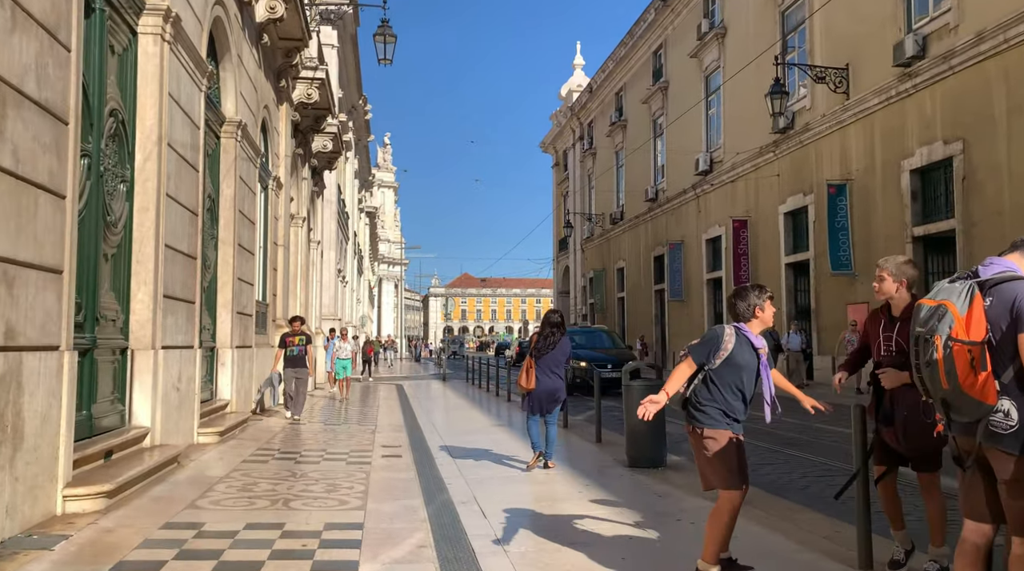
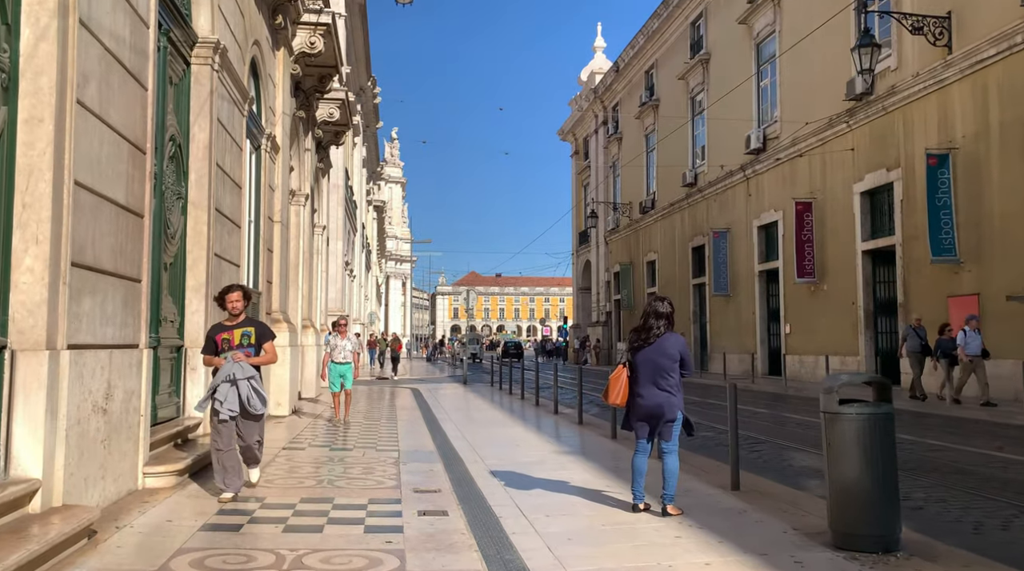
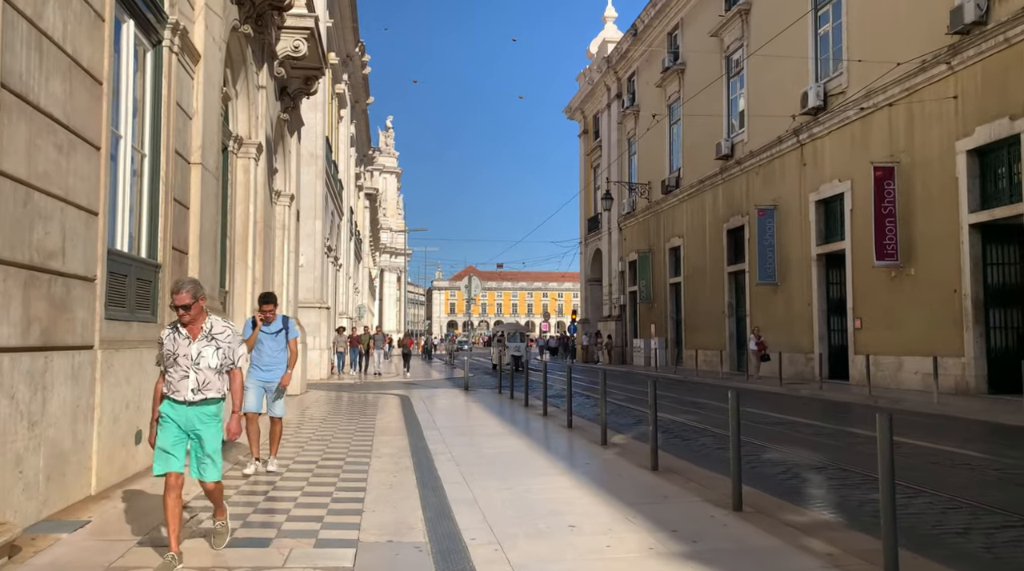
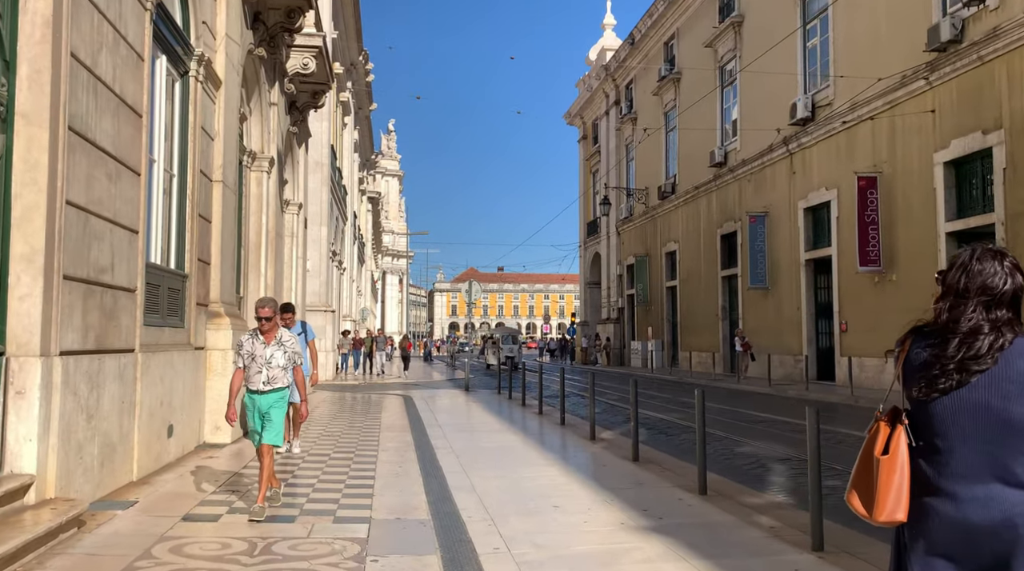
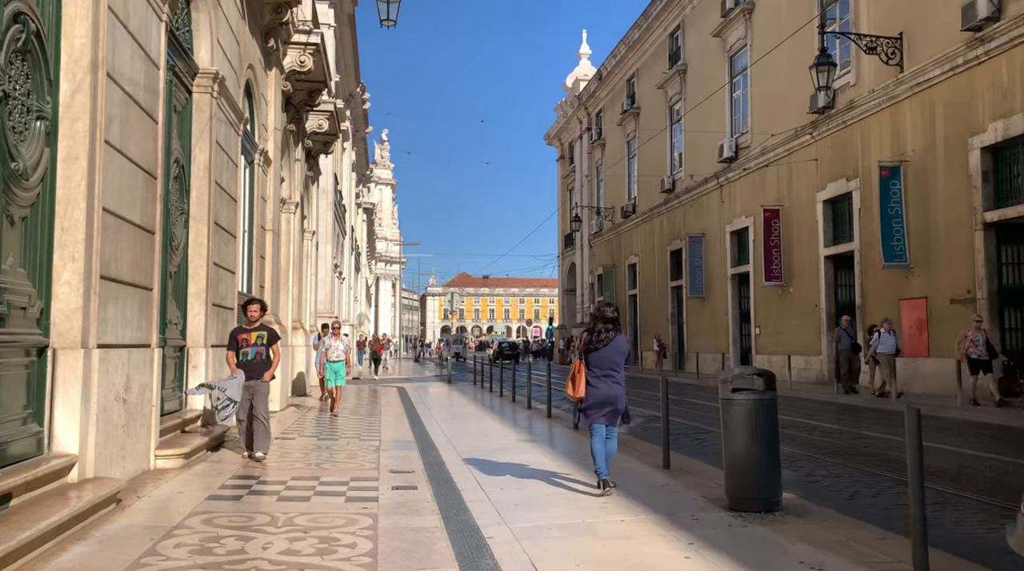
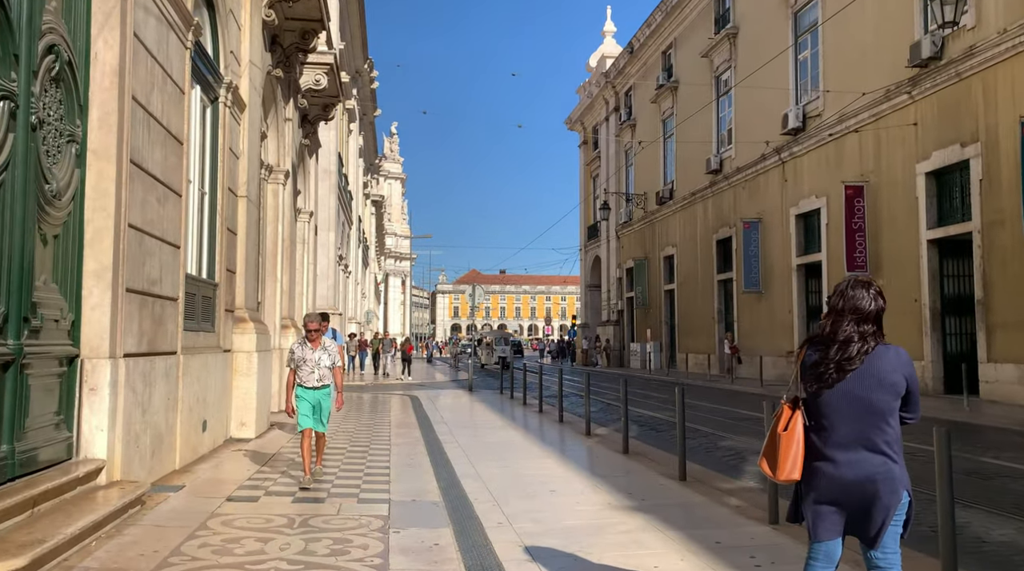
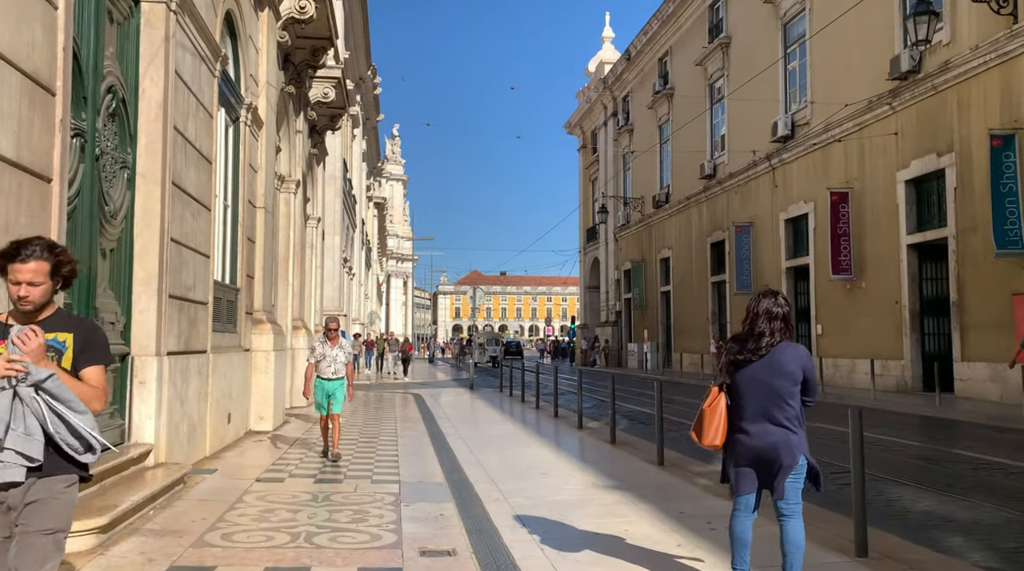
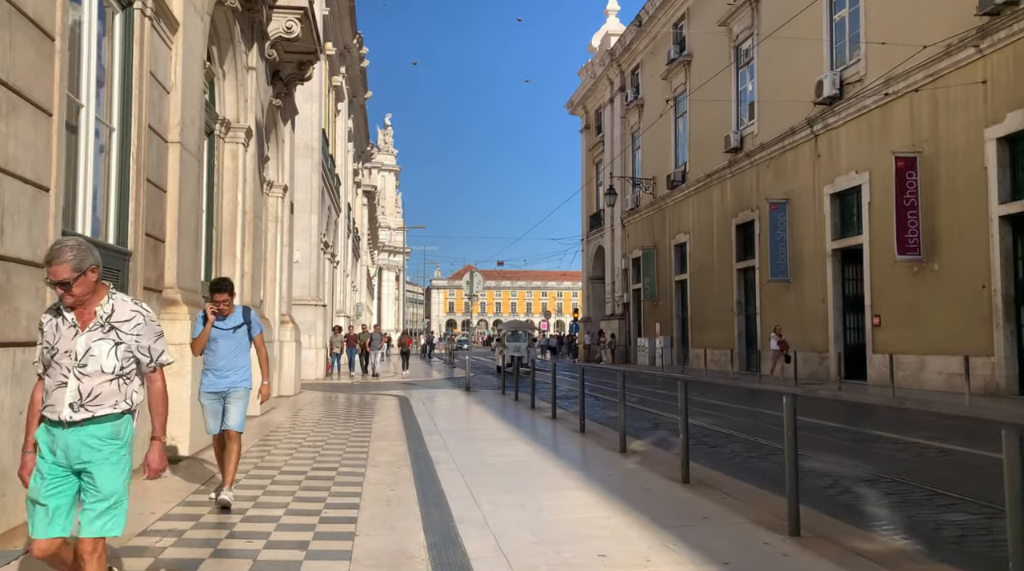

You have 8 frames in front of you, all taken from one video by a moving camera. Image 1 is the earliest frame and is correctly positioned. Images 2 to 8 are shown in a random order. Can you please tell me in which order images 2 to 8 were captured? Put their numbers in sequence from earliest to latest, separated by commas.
5, 2, 7, 6, 4, 3, 8
